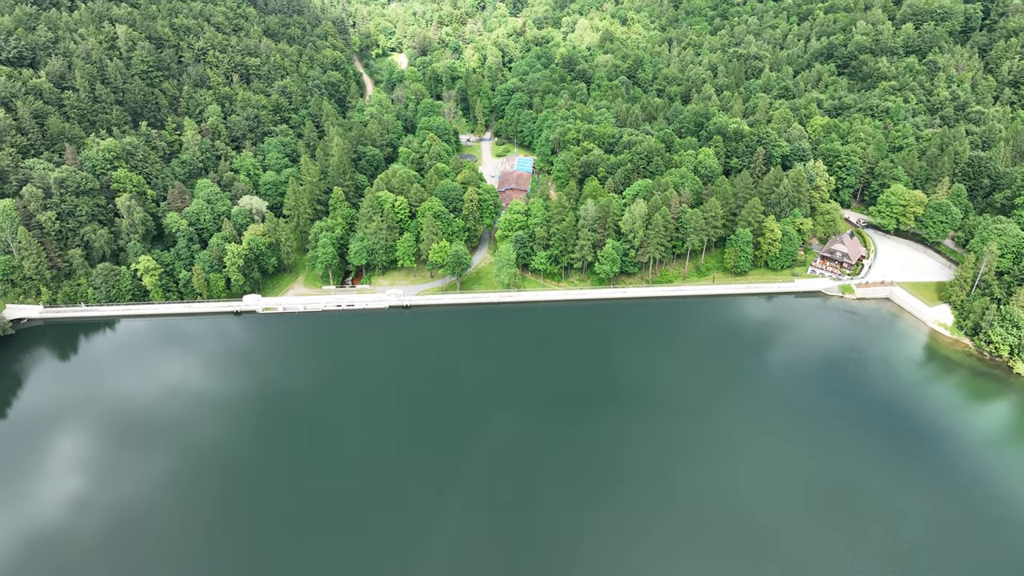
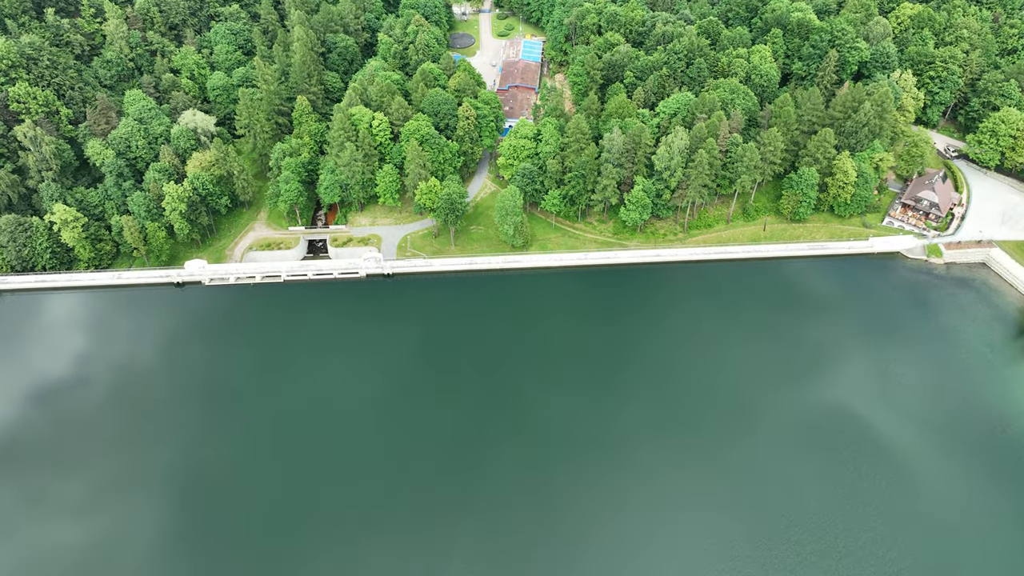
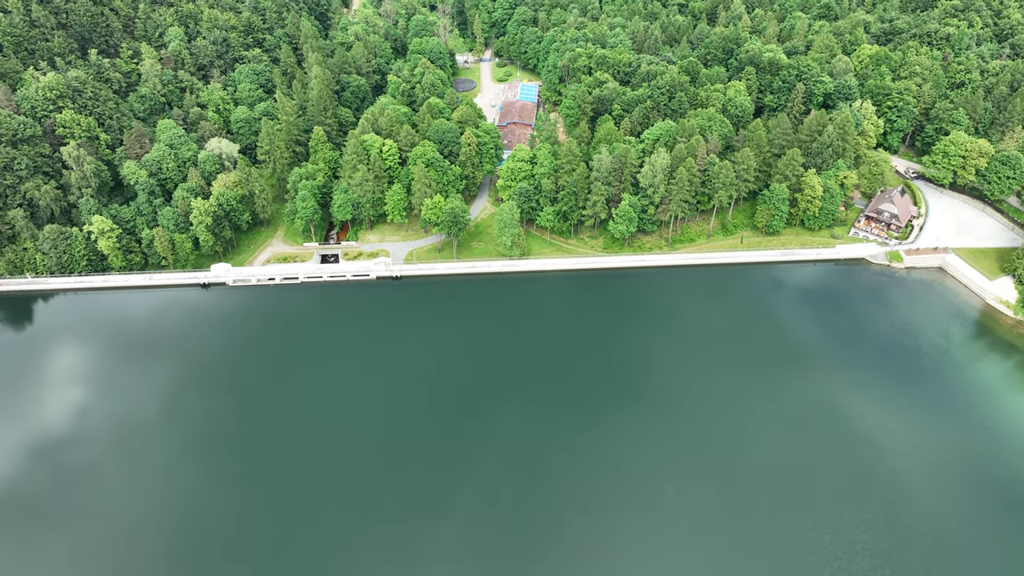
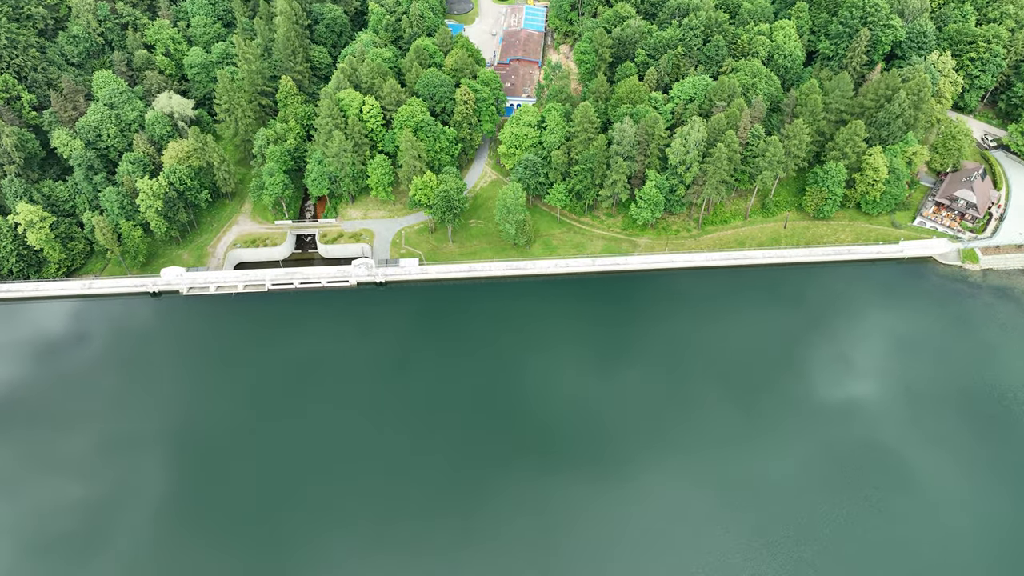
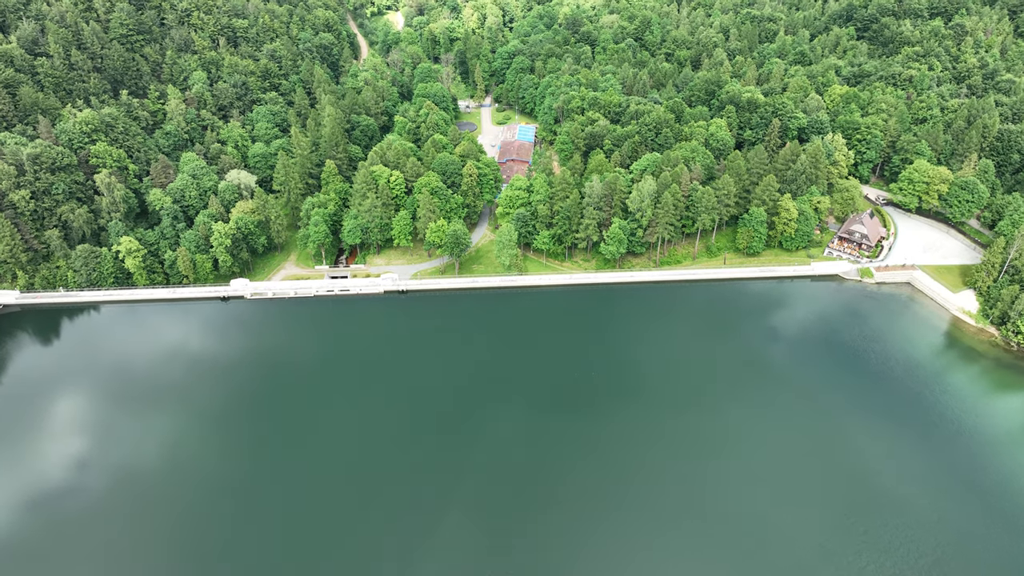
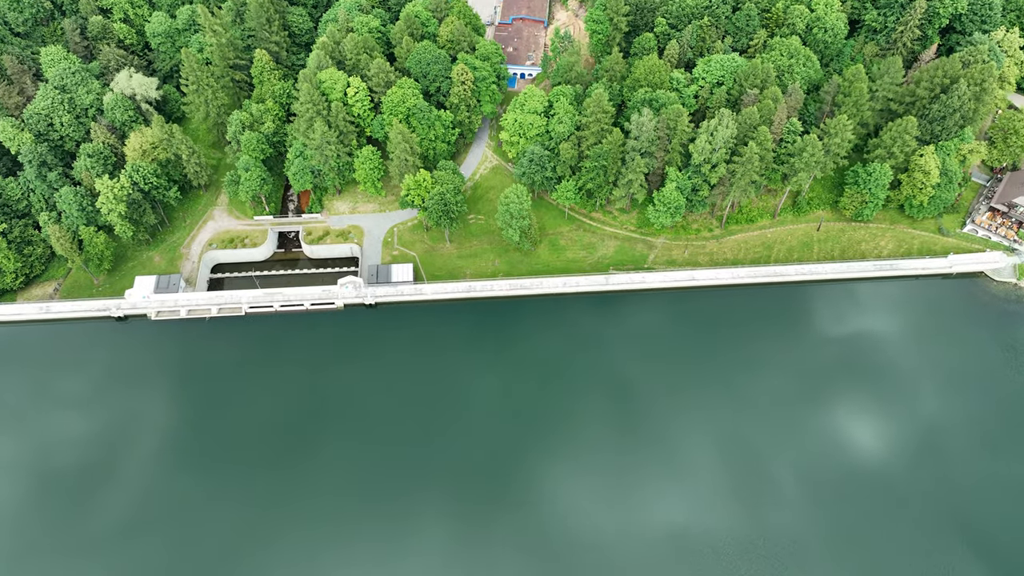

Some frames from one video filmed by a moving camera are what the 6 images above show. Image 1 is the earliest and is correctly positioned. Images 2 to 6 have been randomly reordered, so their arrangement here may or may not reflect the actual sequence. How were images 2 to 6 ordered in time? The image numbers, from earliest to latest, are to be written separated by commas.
5, 3, 2, 4, 6
